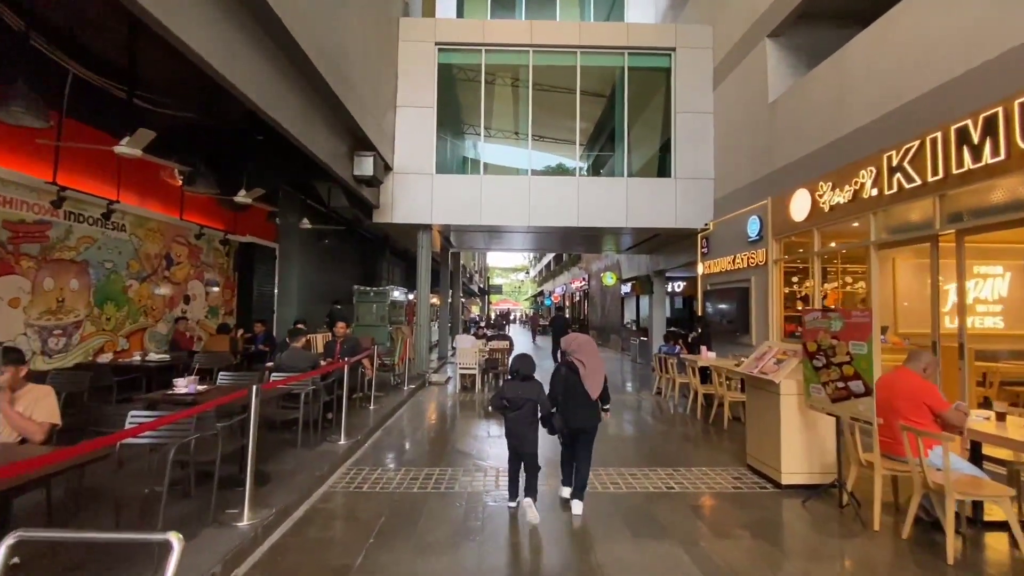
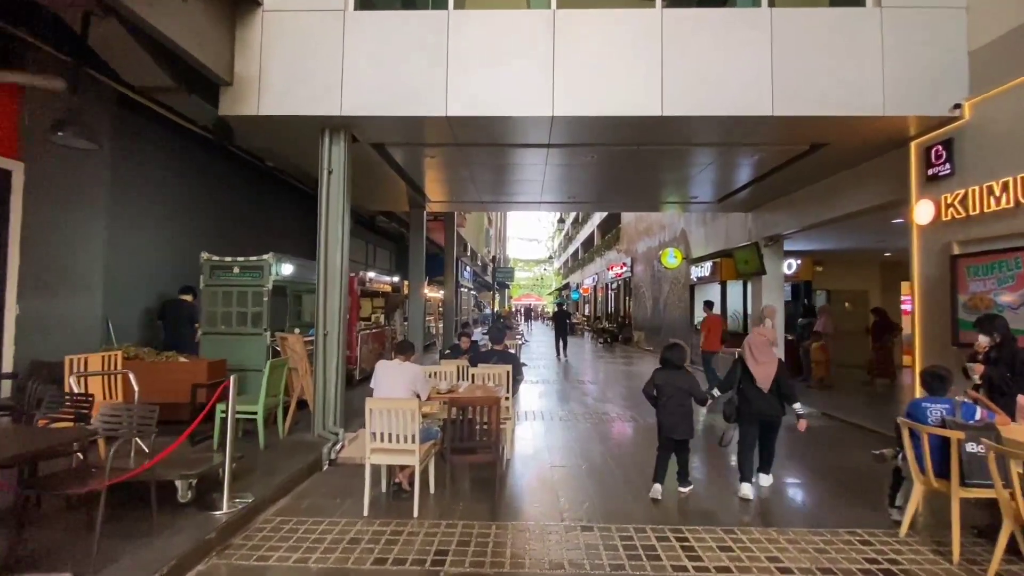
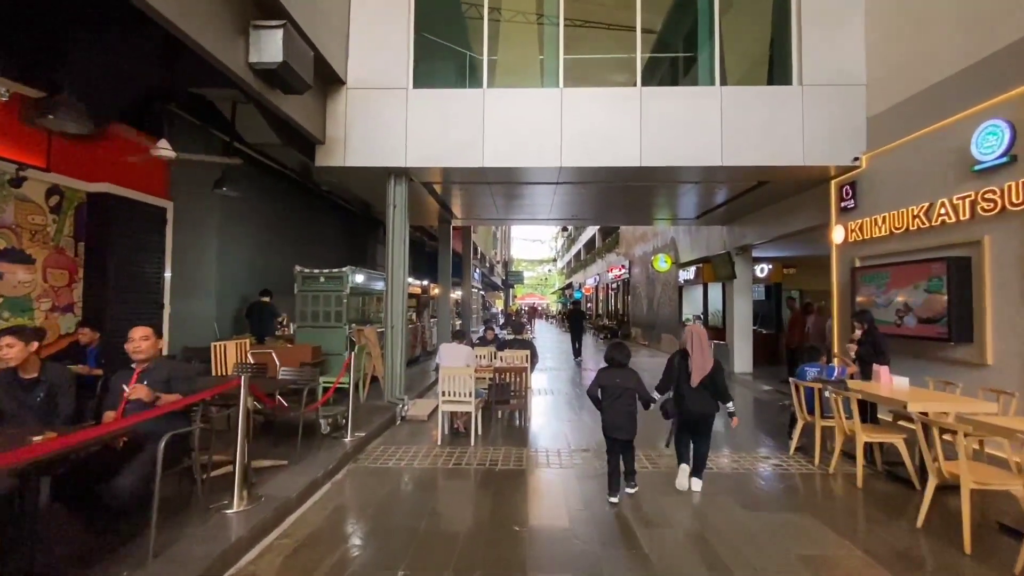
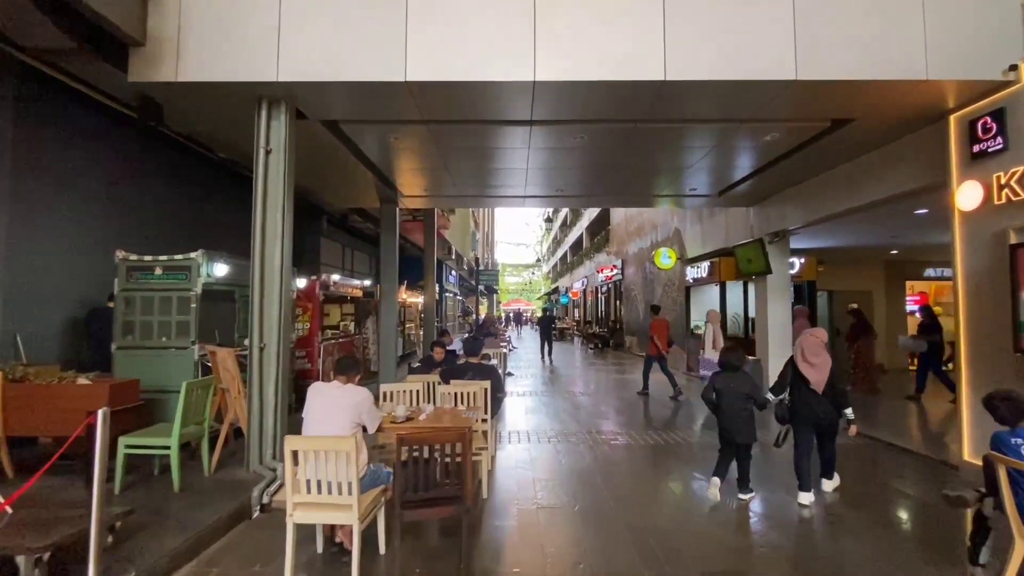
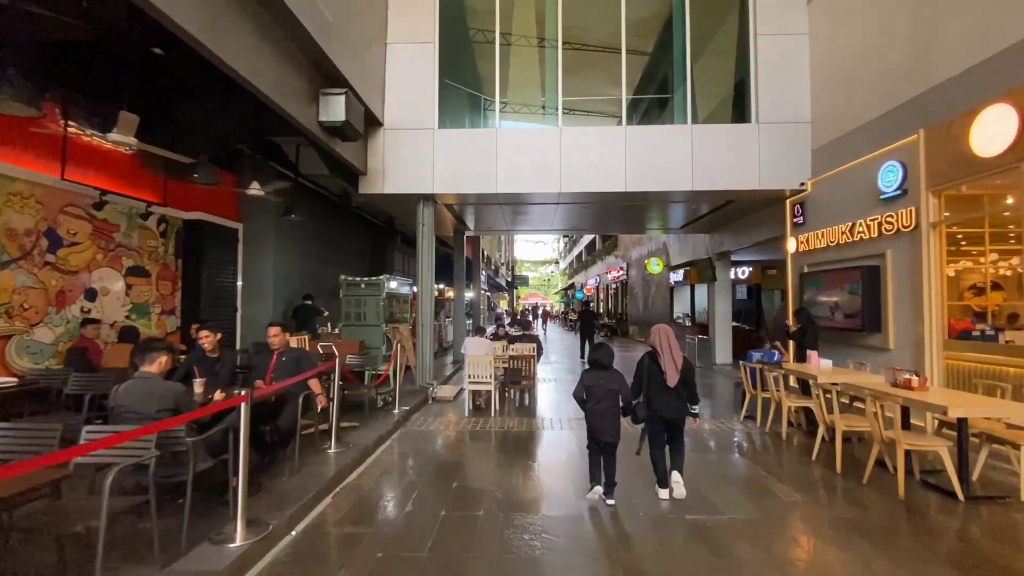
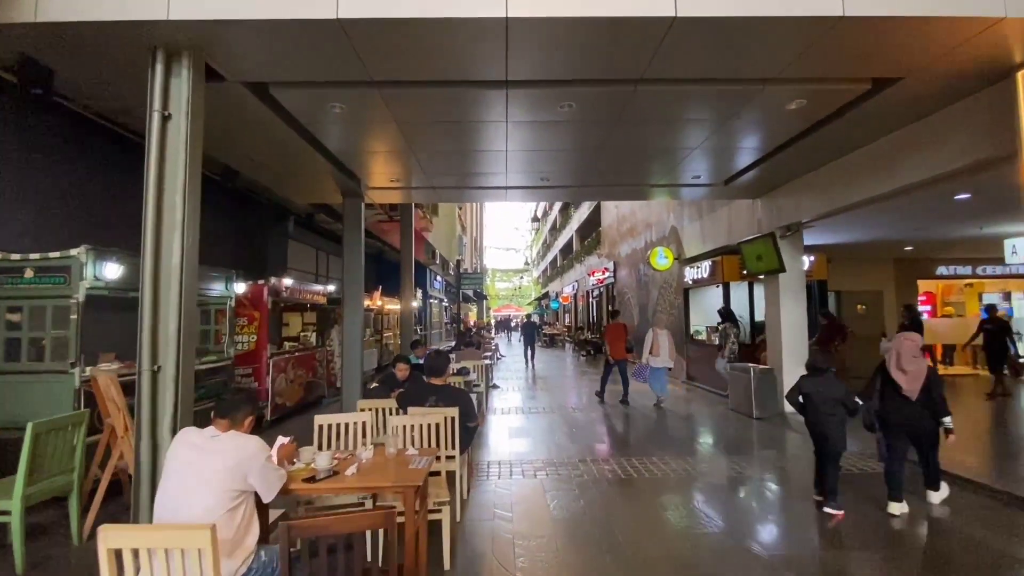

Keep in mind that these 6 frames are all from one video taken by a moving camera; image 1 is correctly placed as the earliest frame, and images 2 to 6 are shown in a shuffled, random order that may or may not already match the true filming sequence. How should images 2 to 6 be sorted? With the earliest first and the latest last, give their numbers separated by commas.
5, 3, 2, 4, 6
